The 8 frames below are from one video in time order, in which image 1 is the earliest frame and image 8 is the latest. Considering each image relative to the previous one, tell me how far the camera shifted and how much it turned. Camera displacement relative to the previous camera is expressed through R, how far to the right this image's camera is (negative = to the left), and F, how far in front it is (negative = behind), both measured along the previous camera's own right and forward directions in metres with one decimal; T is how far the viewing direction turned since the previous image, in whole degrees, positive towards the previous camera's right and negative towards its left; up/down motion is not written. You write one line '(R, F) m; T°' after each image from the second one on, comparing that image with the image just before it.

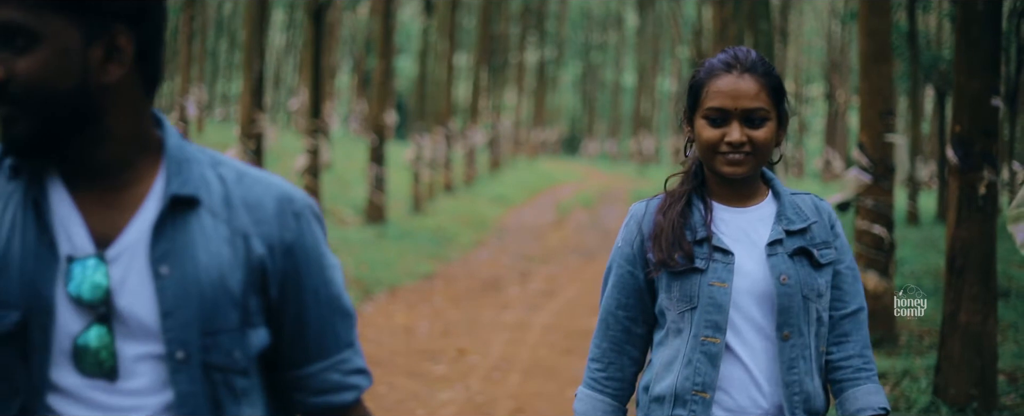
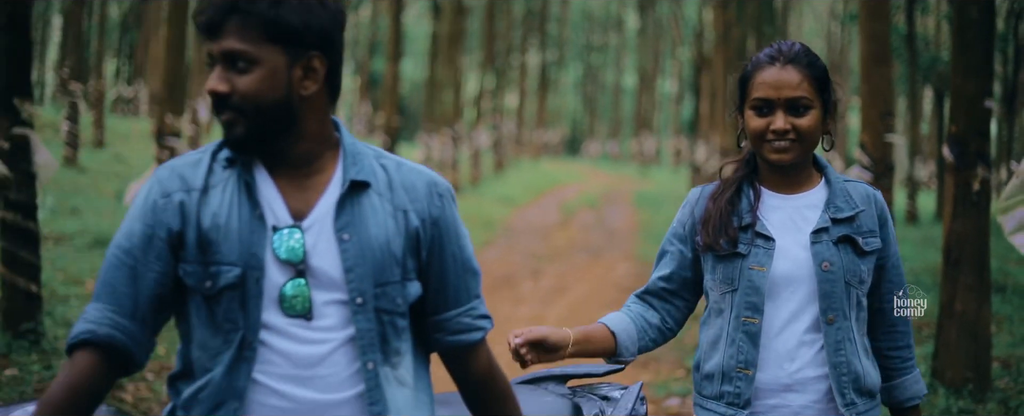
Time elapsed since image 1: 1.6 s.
(-0.2, -0.4) m; 0°
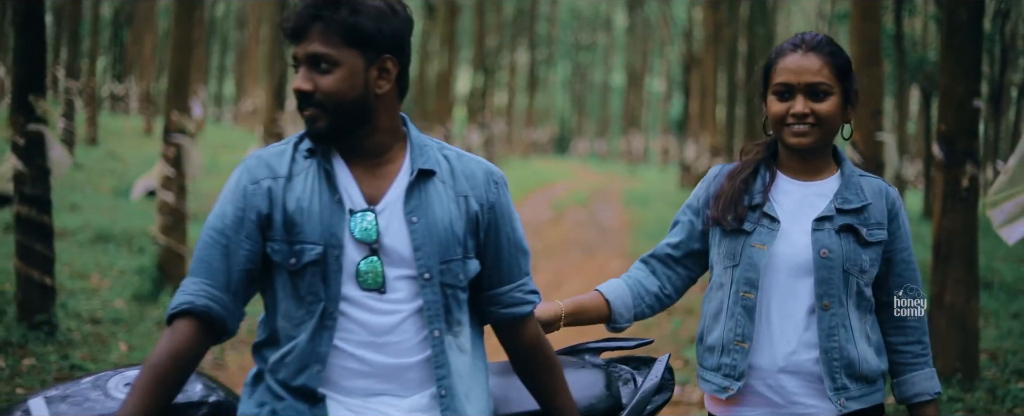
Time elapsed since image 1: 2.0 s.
(-0.1, -0.2) m; +1°
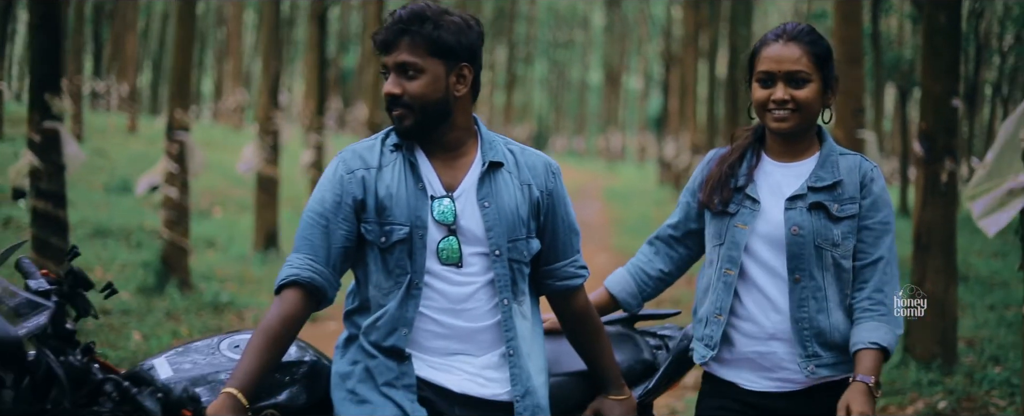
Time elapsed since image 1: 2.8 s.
(-0.2, -0.3) m; +1°
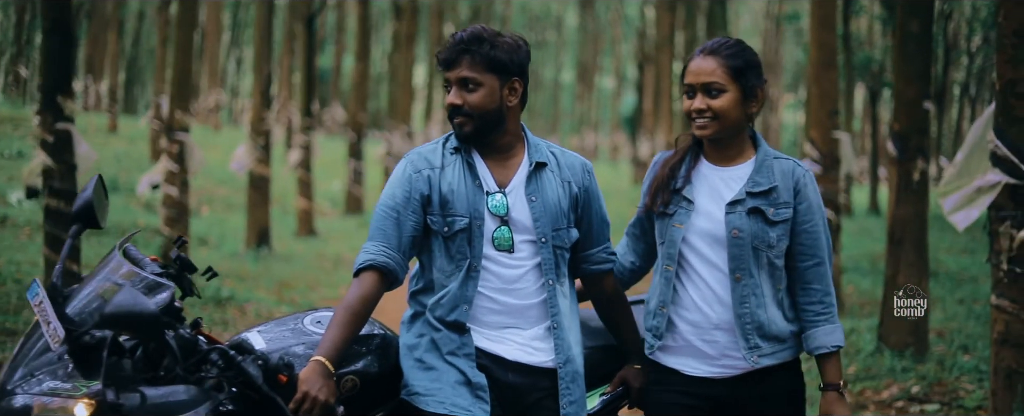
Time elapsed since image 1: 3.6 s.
(-0.2, -0.4) m; +1°
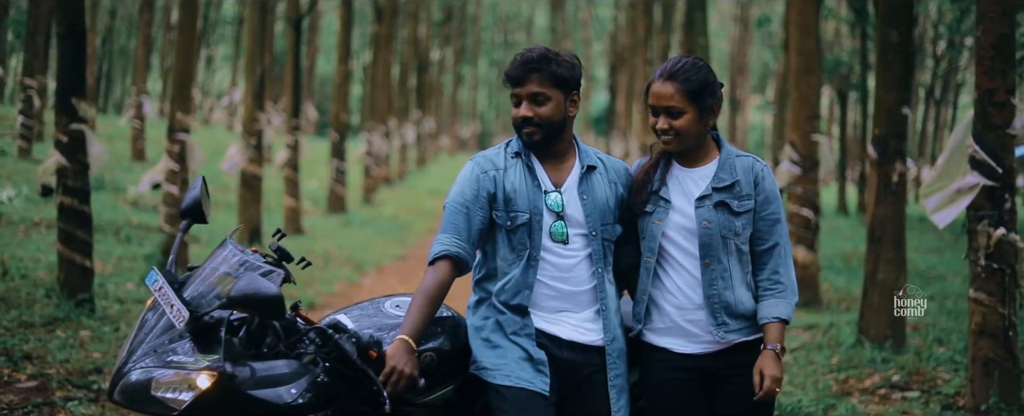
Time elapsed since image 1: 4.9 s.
(-0.3, -0.4) m; +2°
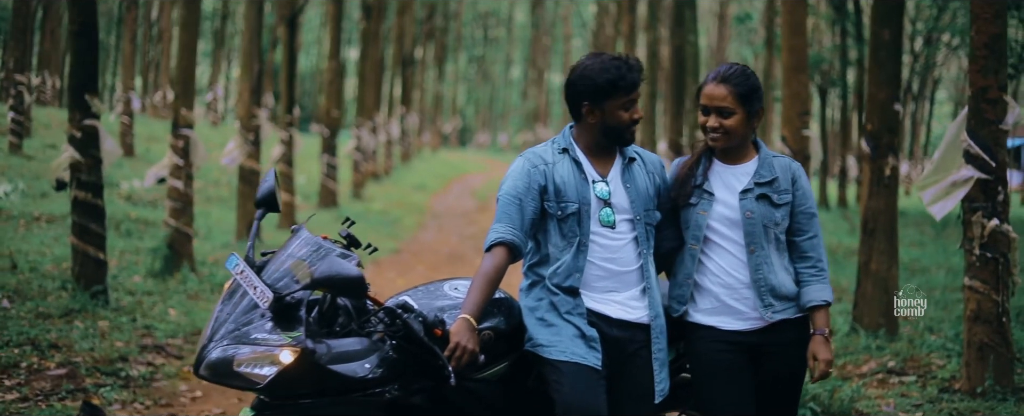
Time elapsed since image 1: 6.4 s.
(-0.2, -0.2) m; +1°
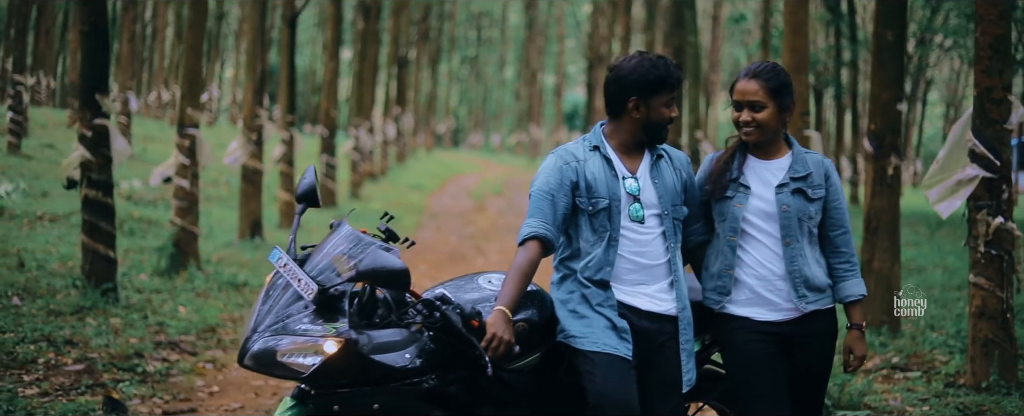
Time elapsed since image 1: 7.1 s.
(-0.1, -0.1) m; 0°
